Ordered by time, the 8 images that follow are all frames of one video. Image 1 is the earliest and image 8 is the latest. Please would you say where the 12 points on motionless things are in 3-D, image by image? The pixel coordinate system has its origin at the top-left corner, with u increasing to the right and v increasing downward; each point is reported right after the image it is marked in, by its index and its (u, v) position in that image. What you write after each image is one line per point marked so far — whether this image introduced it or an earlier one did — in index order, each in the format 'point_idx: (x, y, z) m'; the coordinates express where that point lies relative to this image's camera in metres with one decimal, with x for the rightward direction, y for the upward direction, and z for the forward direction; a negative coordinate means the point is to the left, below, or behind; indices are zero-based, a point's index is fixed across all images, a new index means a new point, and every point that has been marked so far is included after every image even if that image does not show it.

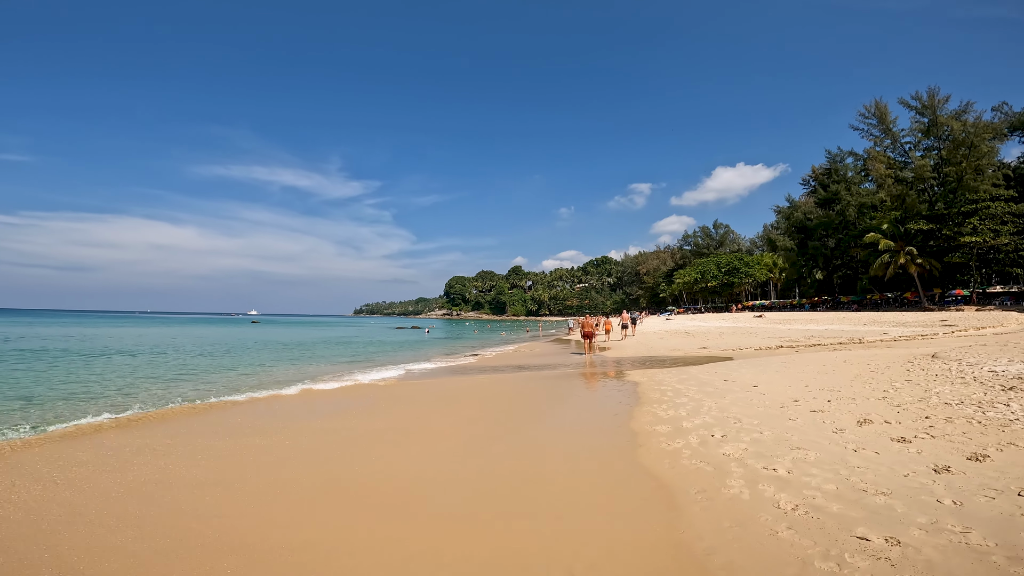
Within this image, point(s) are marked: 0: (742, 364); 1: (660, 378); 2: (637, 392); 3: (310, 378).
0: (+5.6, -2.0, +11.4) m
1: (+3.3, -2.1, +10.5) m
2: (+2.4, -2.2, +9.3) m
3: (-7.7, -3.6, +17.7) m
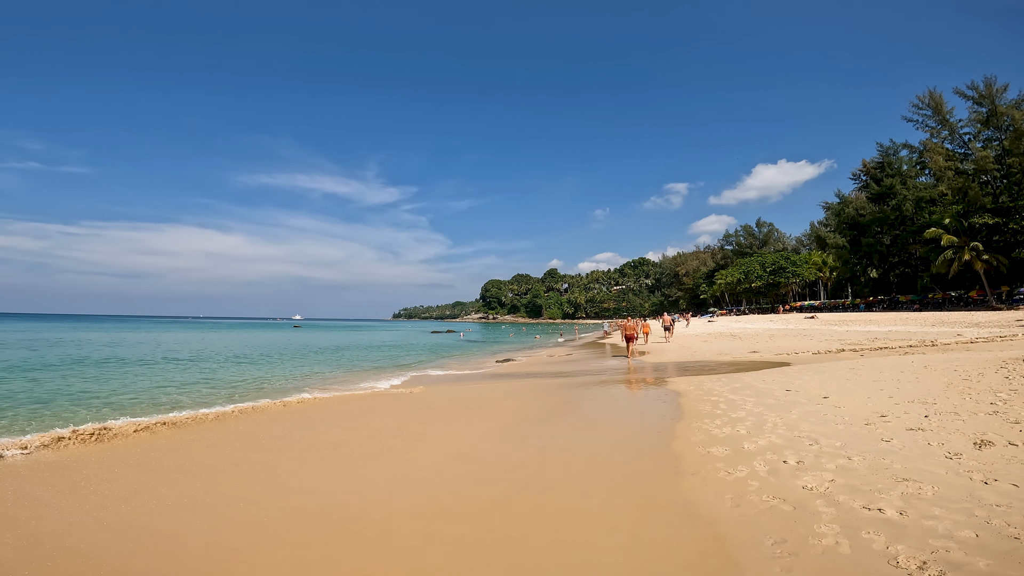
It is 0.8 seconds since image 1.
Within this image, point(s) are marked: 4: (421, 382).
0: (+6.3, -1.9, +10.2) m
1: (+3.9, -2.1, +9.4) m
2: (+3.0, -2.1, +8.3) m
3: (-6.5, -3.7, +17.4) m
4: (-3.4, -3.6, +17.1) m
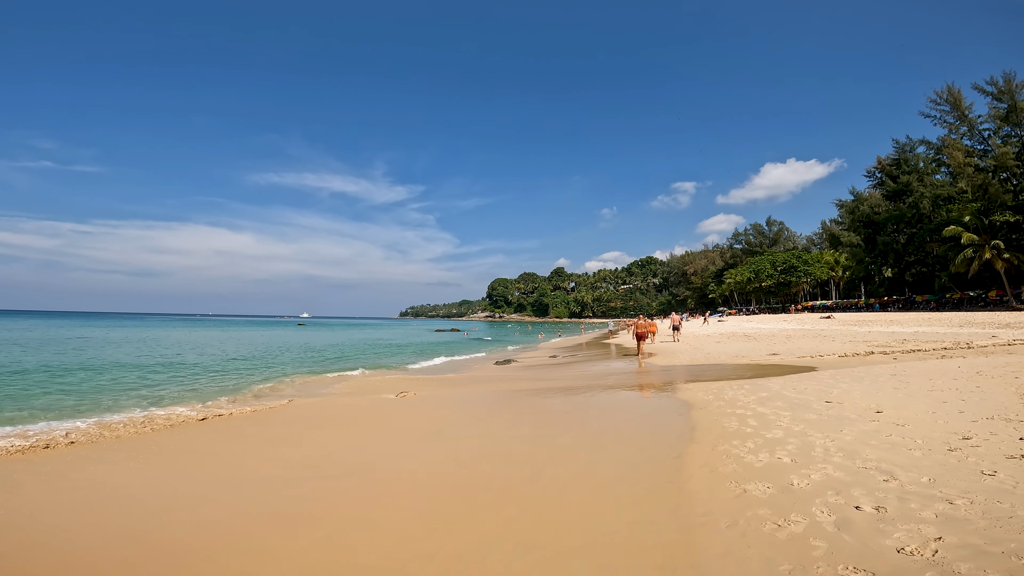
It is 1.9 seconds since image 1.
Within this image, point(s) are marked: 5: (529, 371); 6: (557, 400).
0: (+6.3, -1.8, +9.1) m
1: (+3.9, -2.0, +8.4) m
2: (+3.0, -2.0, +7.3) m
3: (-6.4, -3.6, +16.5) m
4: (-3.3, -3.5, +16.2) m
5: (+0.7, -3.6, +19.5) m
6: (+1.2, -3.0, +12.5) m
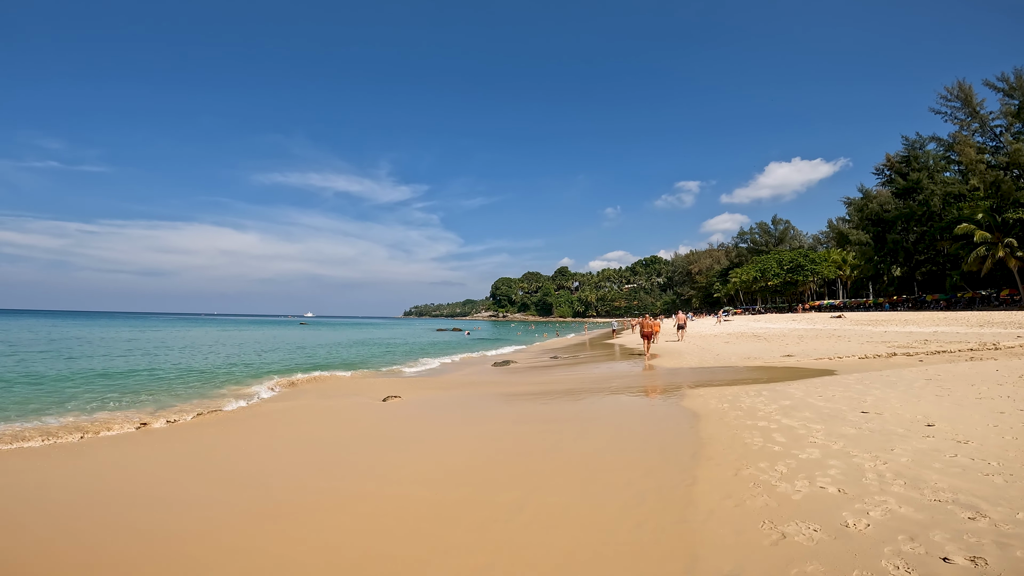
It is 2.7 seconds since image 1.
0: (+6.3, -1.7, +8.4) m
1: (+3.9, -1.9, +7.7) m
2: (+2.9, -2.0, +6.6) m
3: (-6.3, -3.5, +15.9) m
4: (-3.3, -3.4, +15.5) m
5: (+0.7, -3.5, +18.8) m
6: (+1.2, -2.9, +11.8) m
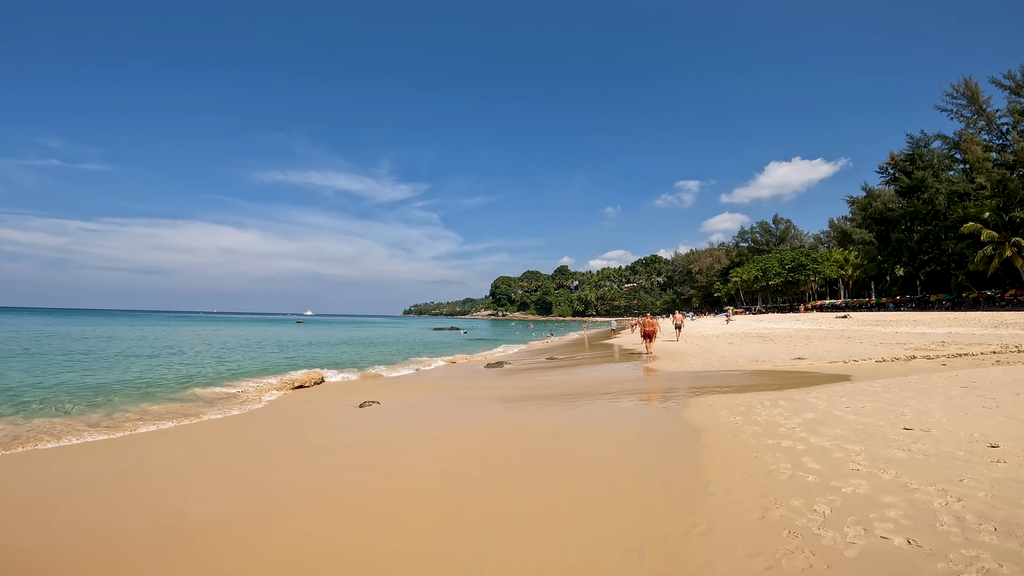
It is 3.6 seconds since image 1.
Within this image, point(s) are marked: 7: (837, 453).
0: (+6.1, -1.7, +7.5) m
1: (+3.7, -1.9, +6.8) m
2: (+2.7, -1.9, +5.7) m
3: (-6.6, -3.4, +15.0) m
4: (-3.5, -3.3, +14.7) m
5: (+0.5, -3.4, +17.9) m
6: (+1.0, -2.9, +10.9) m
7: (+3.3, -1.7, +4.7) m
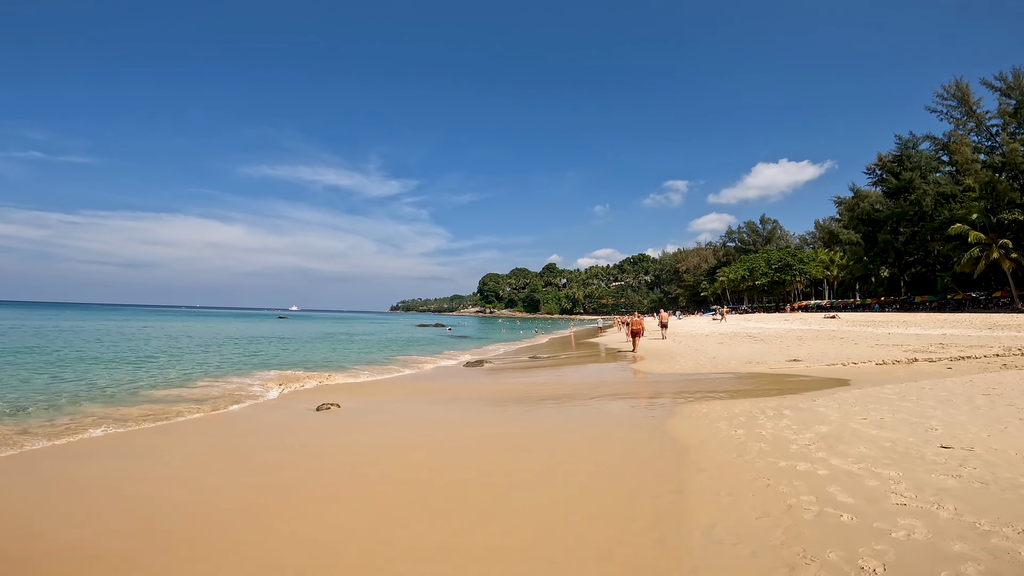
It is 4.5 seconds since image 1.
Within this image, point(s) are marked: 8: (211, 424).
0: (+5.7, -1.6, +6.7) m
1: (+3.3, -1.8, +5.9) m
2: (+2.3, -1.8, +4.7) m
3: (-7.2, -3.2, +13.9) m
4: (-4.2, -3.1, +13.6) m
5: (-0.2, -3.2, +17.0) m
6: (+0.5, -2.7, +9.9) m
7: (+3.0, -1.6, +3.8) m
8: (-6.5, -3.0, +9.9) m
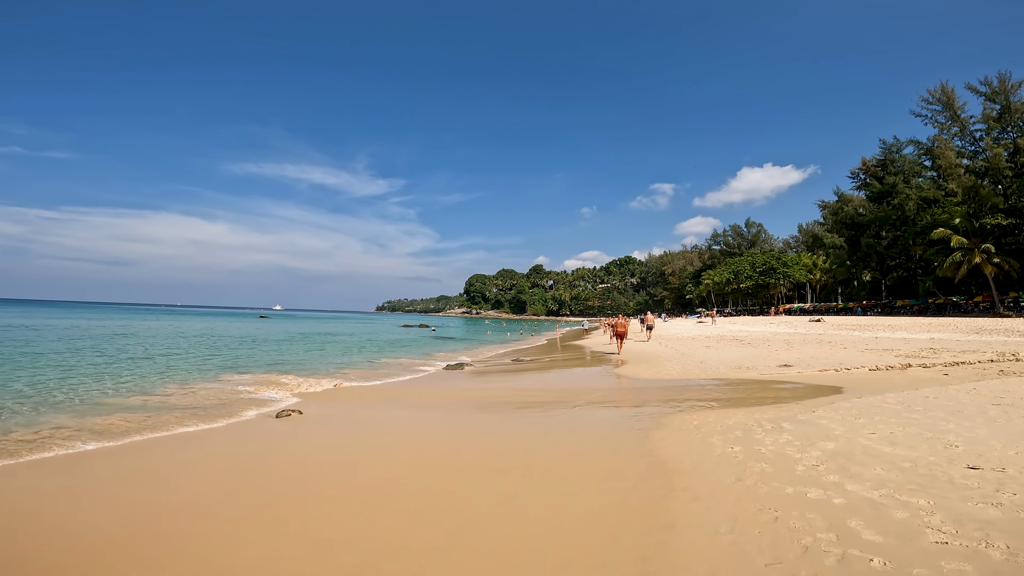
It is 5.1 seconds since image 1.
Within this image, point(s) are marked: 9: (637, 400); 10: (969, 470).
0: (+5.3, -1.7, +6.1) m
1: (+2.9, -1.8, +5.3) m
2: (+2.0, -1.8, +4.1) m
3: (-7.8, -3.1, +12.9) m
4: (-4.7, -3.1, +12.7) m
5: (-0.9, -3.2, +16.2) m
6: (0.0, -2.7, +9.2) m
7: (+2.7, -1.6, +3.2) m
8: (-6.9, -2.9, +9.0) m
9: (+2.7, -2.4, +9.6) m
10: (+3.7, -1.5, +3.7) m
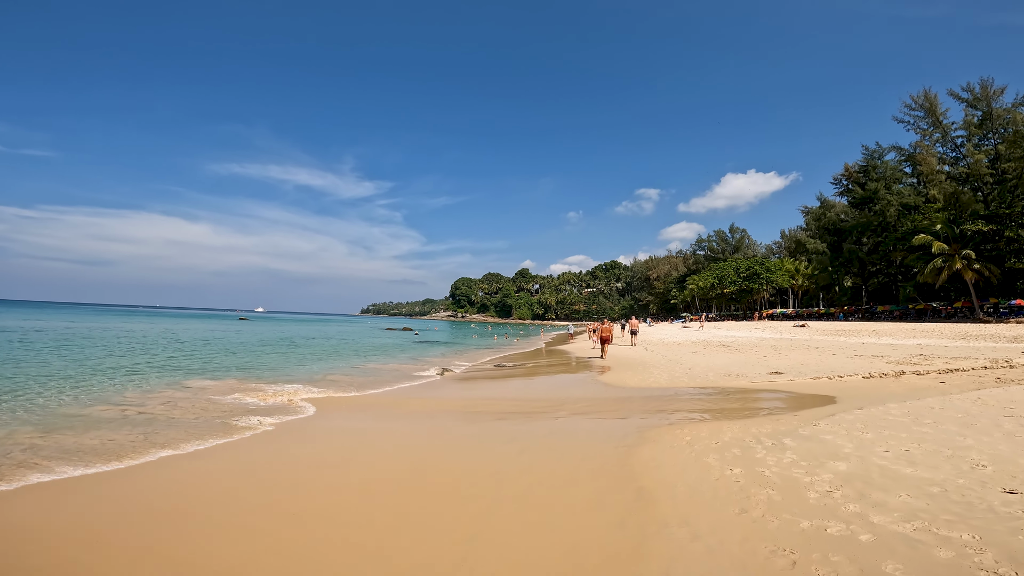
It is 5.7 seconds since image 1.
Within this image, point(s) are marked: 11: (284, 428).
0: (+5.0, -1.7, +5.6) m
1: (+2.6, -1.8, +4.7) m
2: (+1.8, -1.8, +3.5) m
3: (-8.3, -3.1, +12.0) m
4: (-5.2, -3.1, +11.9) m
5: (-1.5, -3.3, +15.5) m
6: (-0.4, -2.7, +8.5) m
7: (+2.4, -1.6, +2.6) m
8: (-7.3, -2.9, +8.1) m
9: (+2.2, -2.4, +9.0) m
10: (+3.5, -1.5, +3.1) m
11: (-4.7, -2.9, +9.6) m
